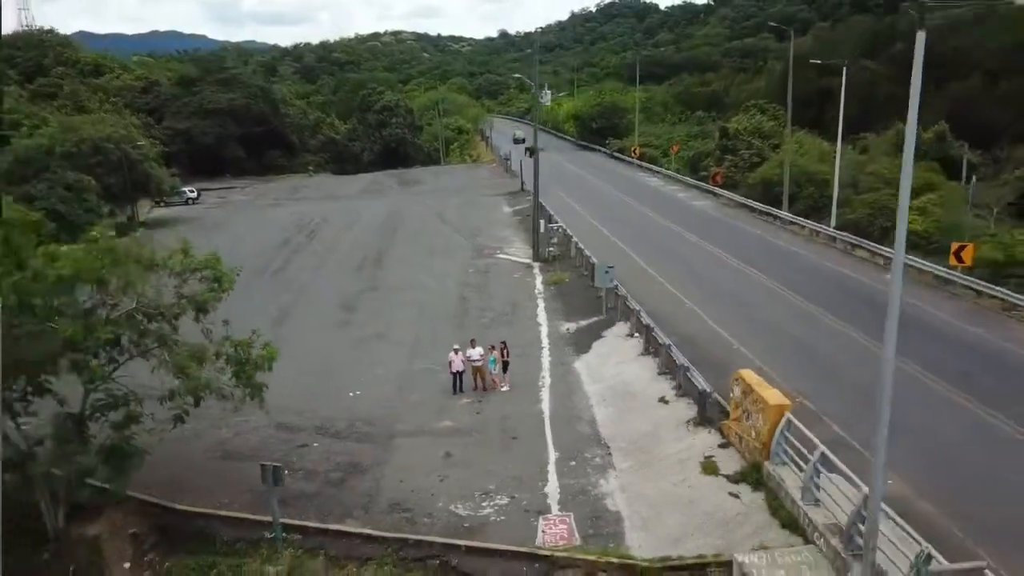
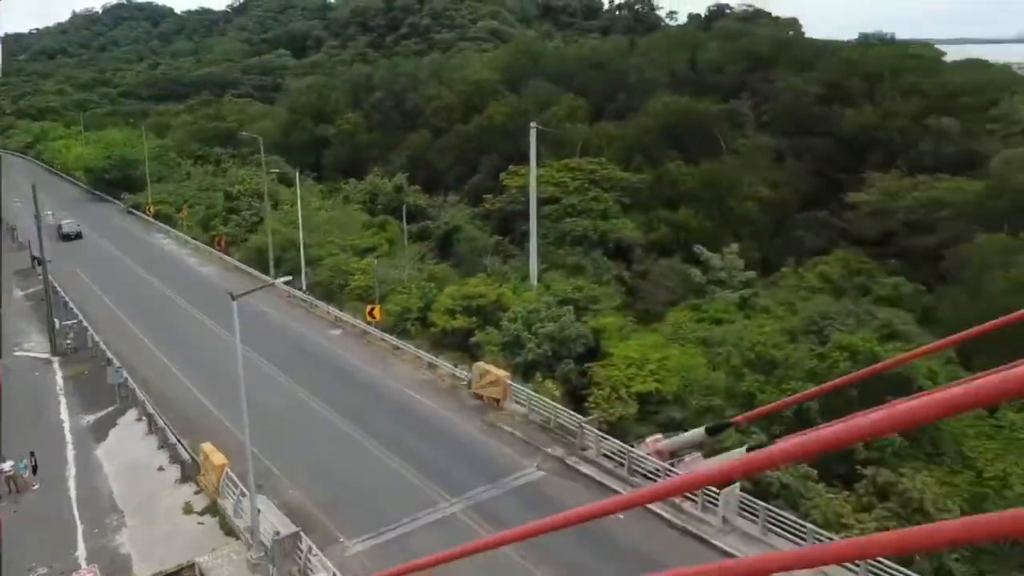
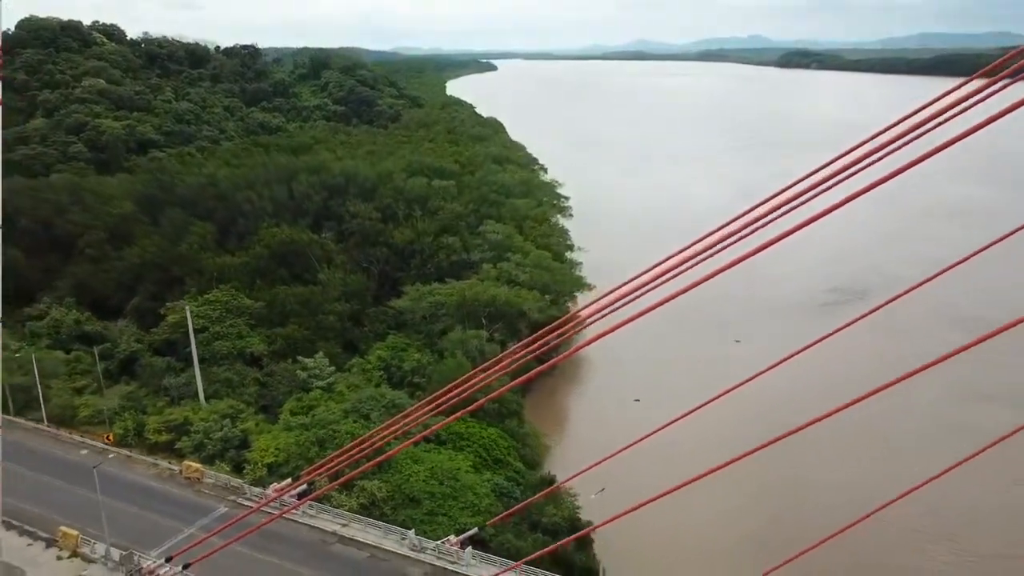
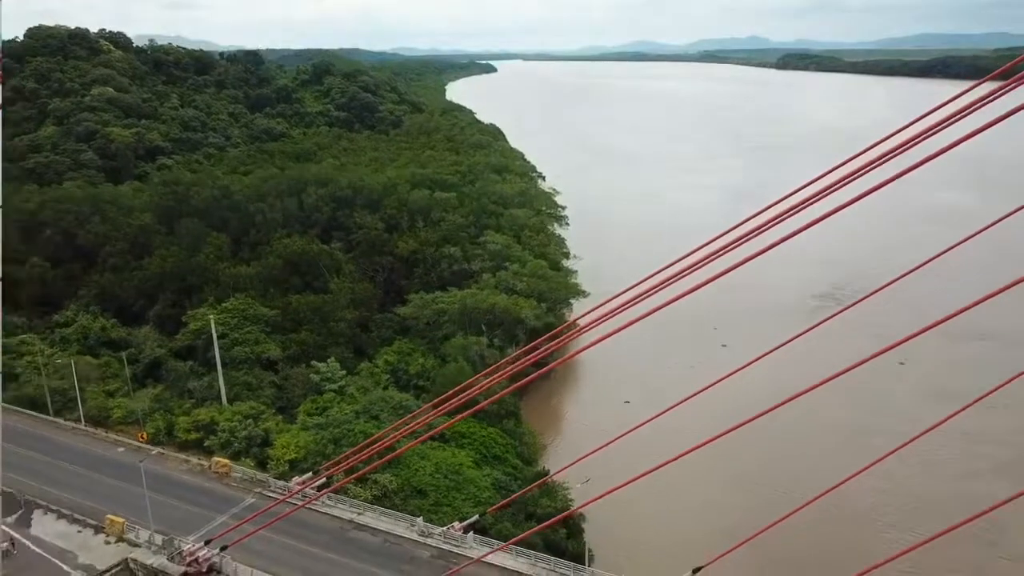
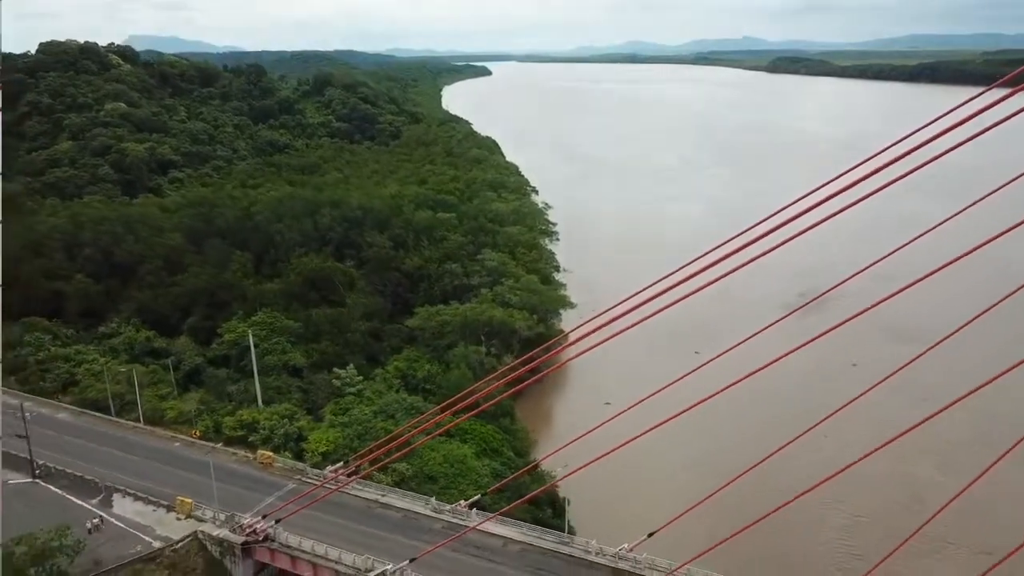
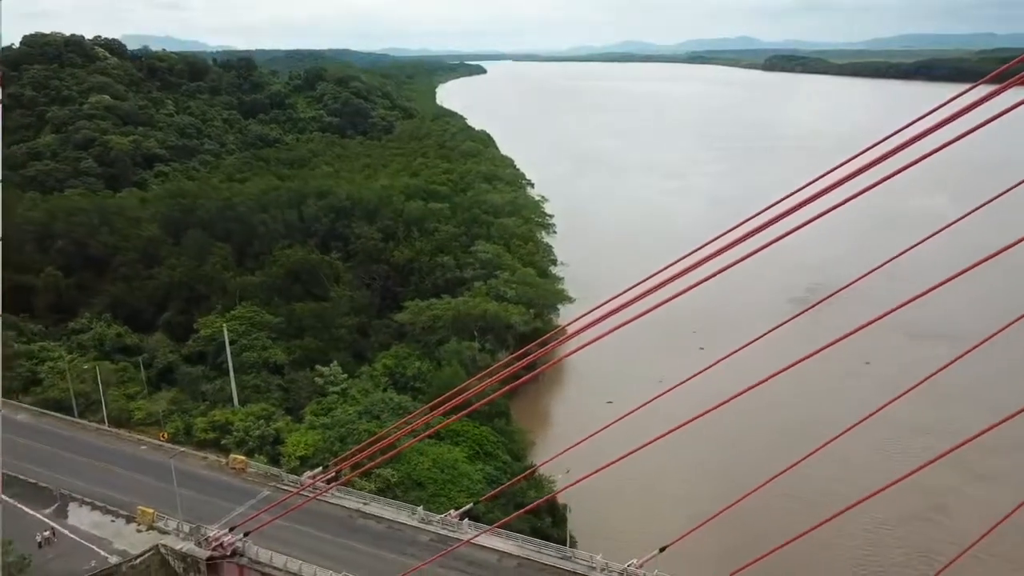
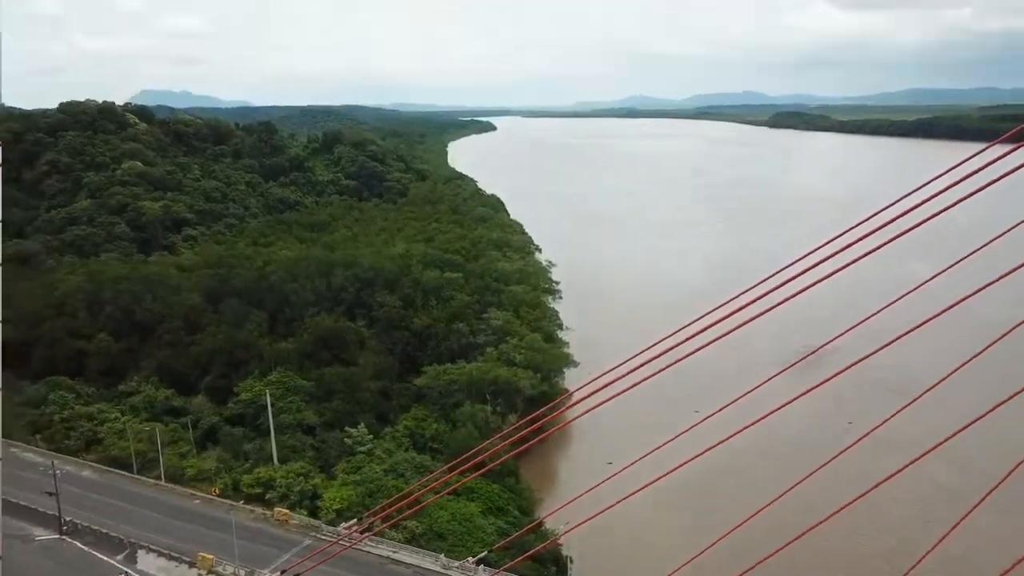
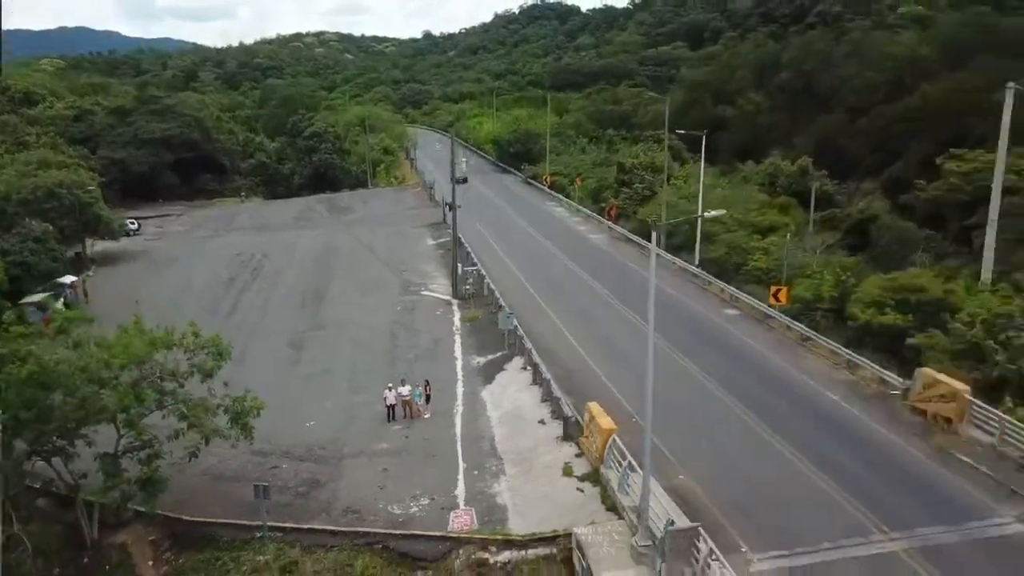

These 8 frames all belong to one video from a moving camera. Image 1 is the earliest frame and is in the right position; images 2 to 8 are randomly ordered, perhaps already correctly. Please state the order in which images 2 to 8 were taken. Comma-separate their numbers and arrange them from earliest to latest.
8, 2, 3, 4, 6, 5, 7
